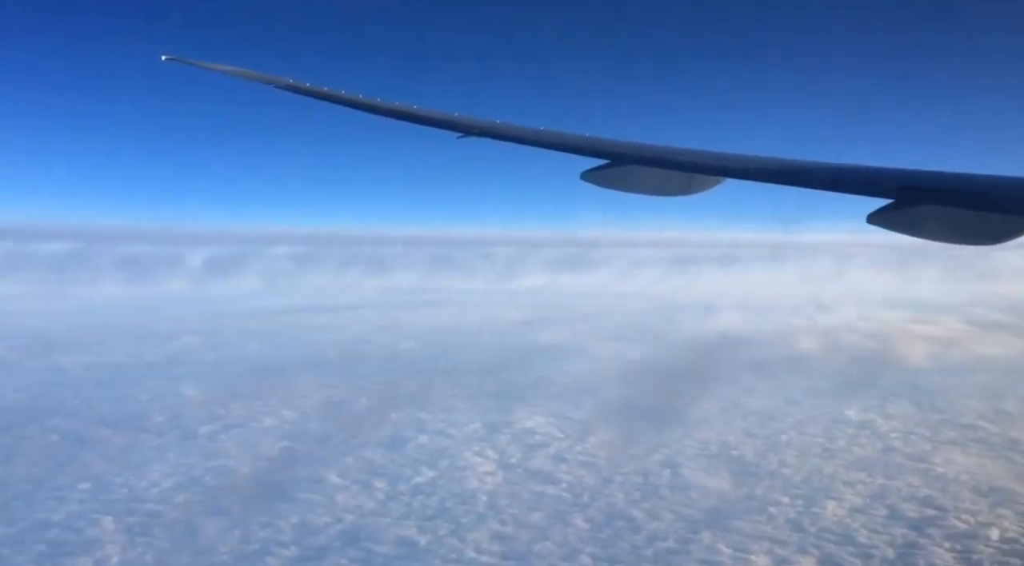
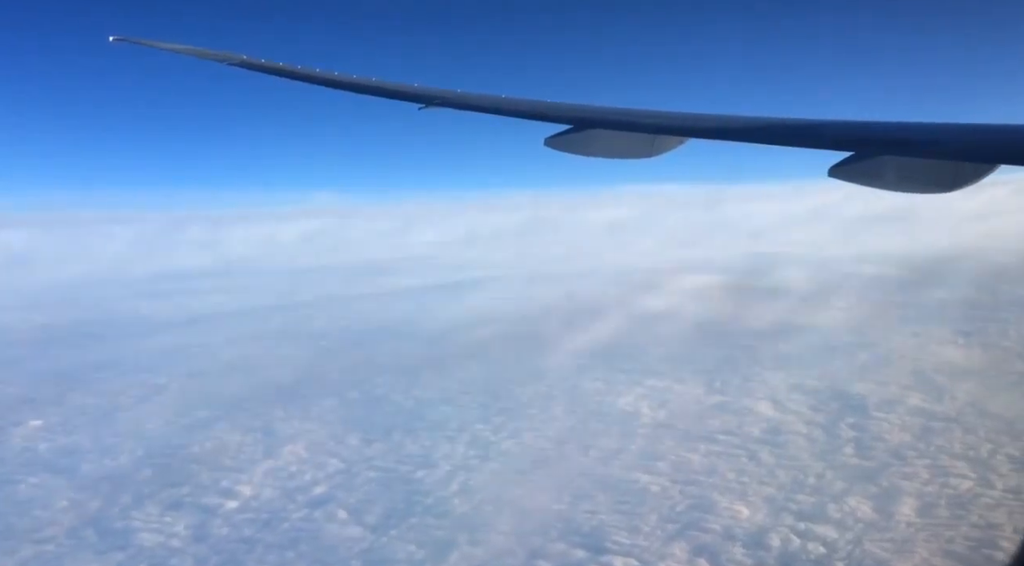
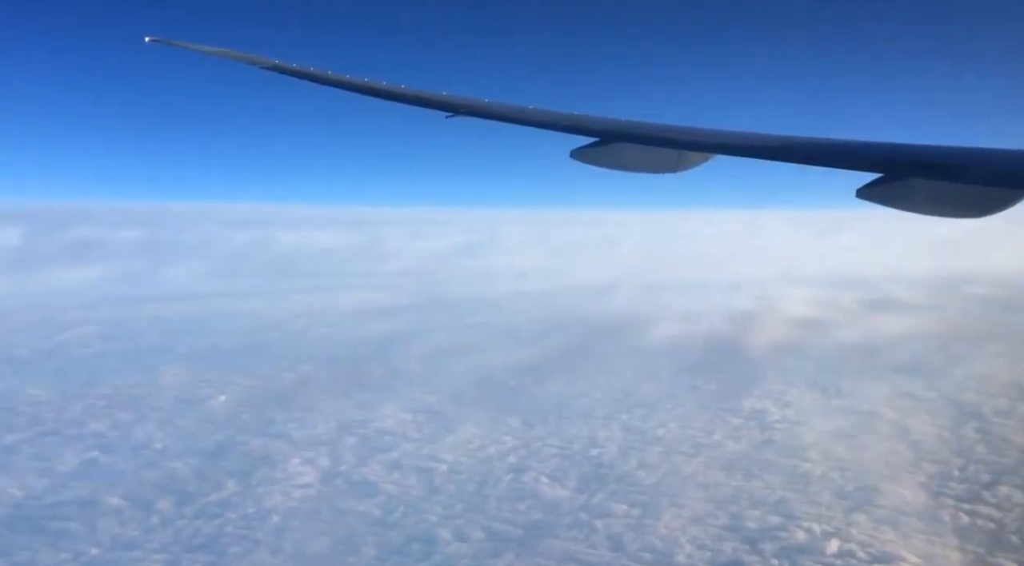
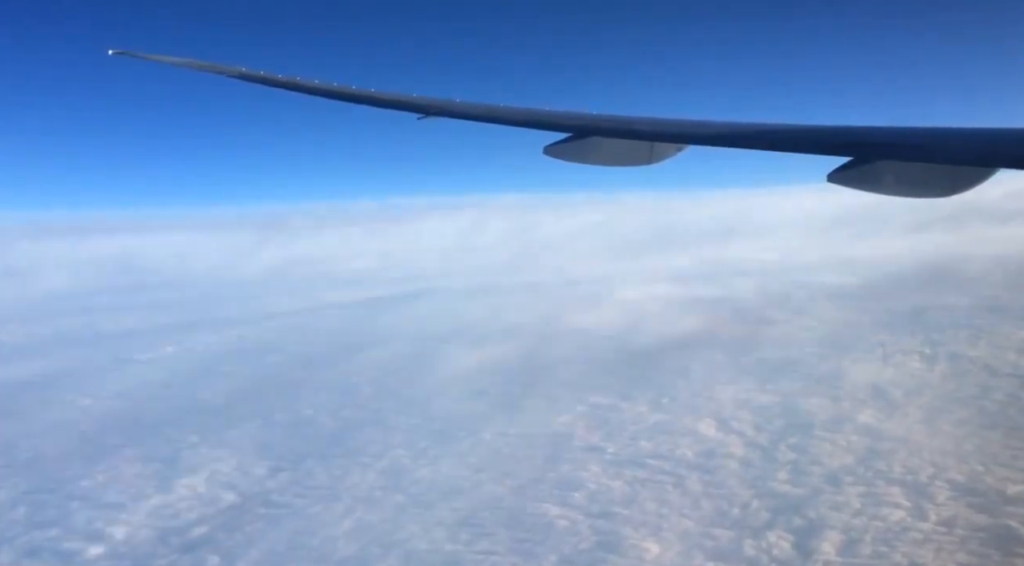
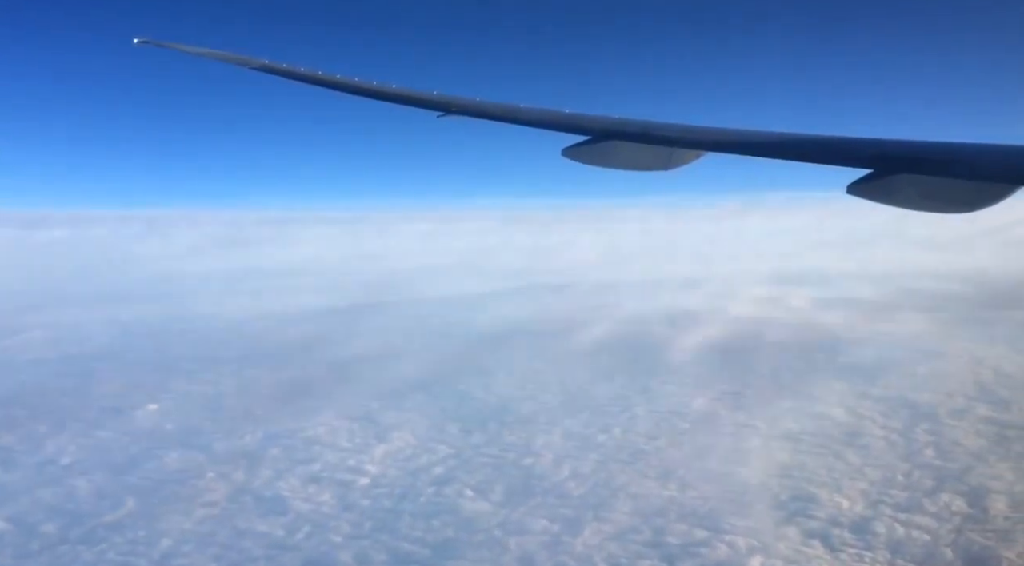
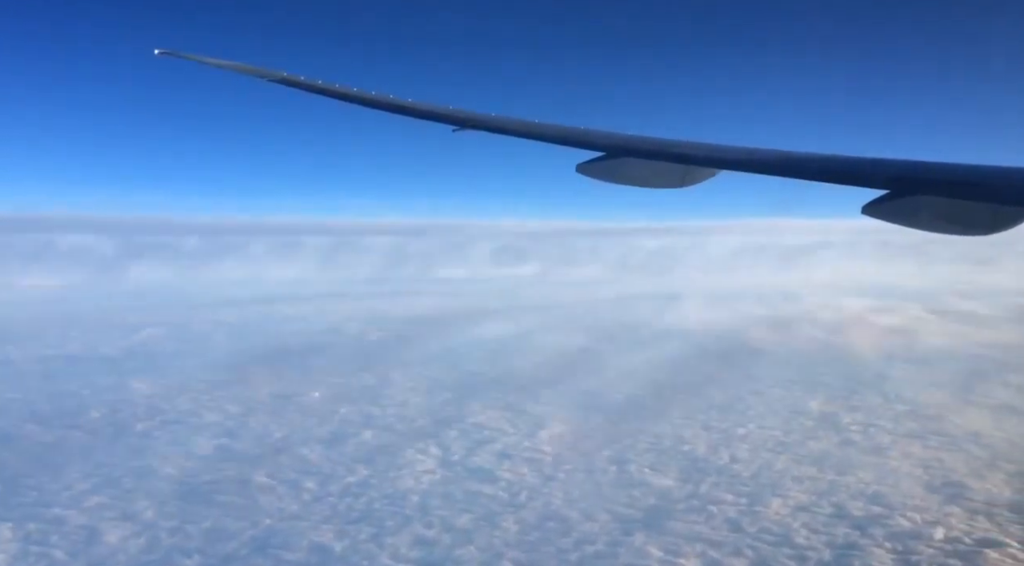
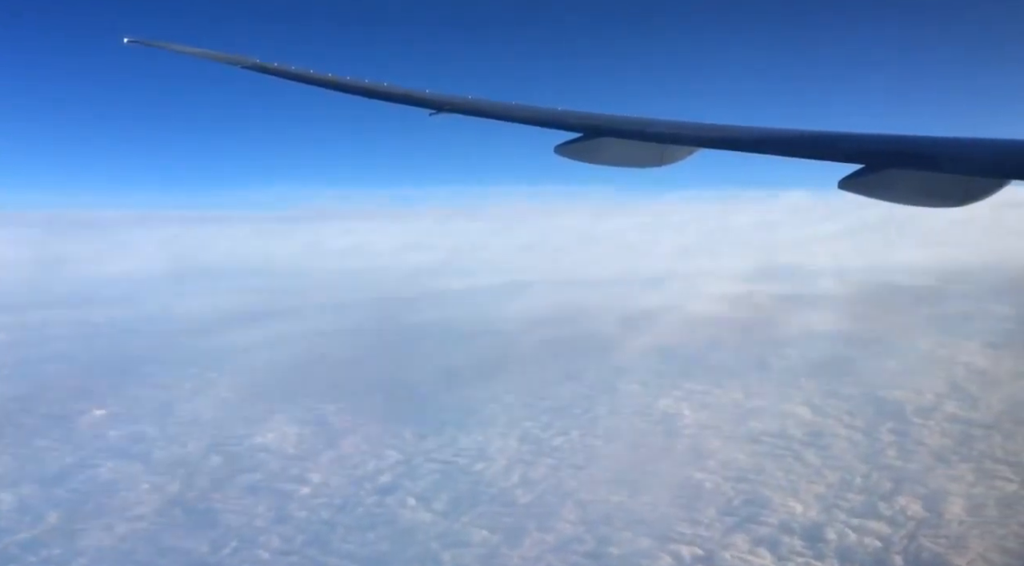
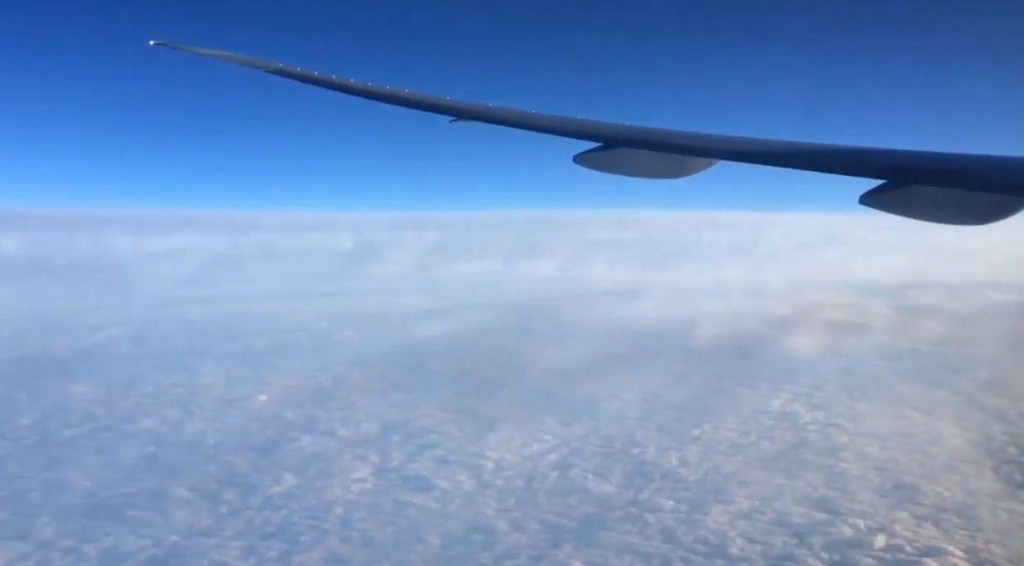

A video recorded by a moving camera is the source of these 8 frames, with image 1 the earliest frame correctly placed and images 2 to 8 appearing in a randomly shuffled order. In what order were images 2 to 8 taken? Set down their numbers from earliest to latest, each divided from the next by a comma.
6, 8, 3, 5, 7, 2, 4
